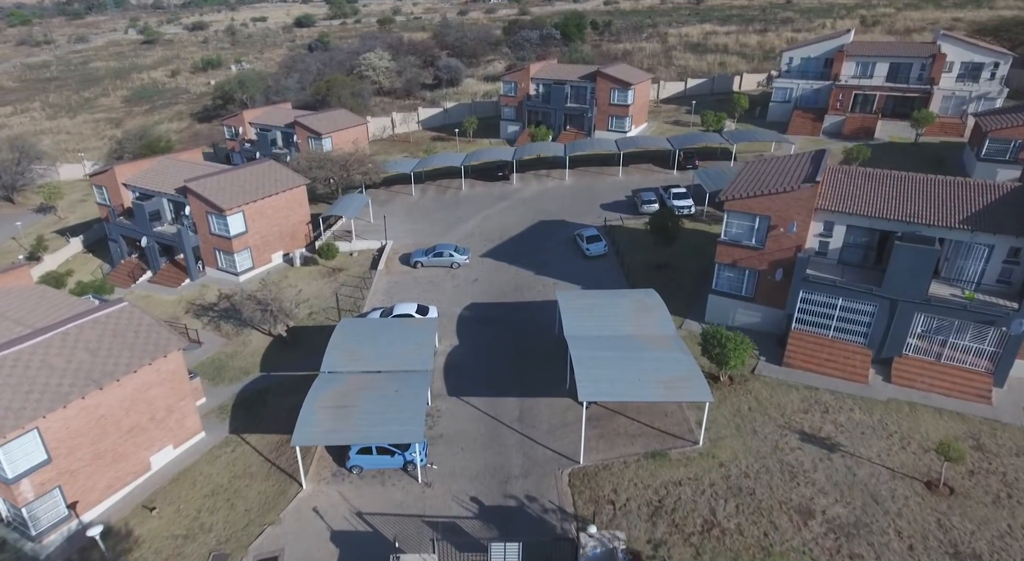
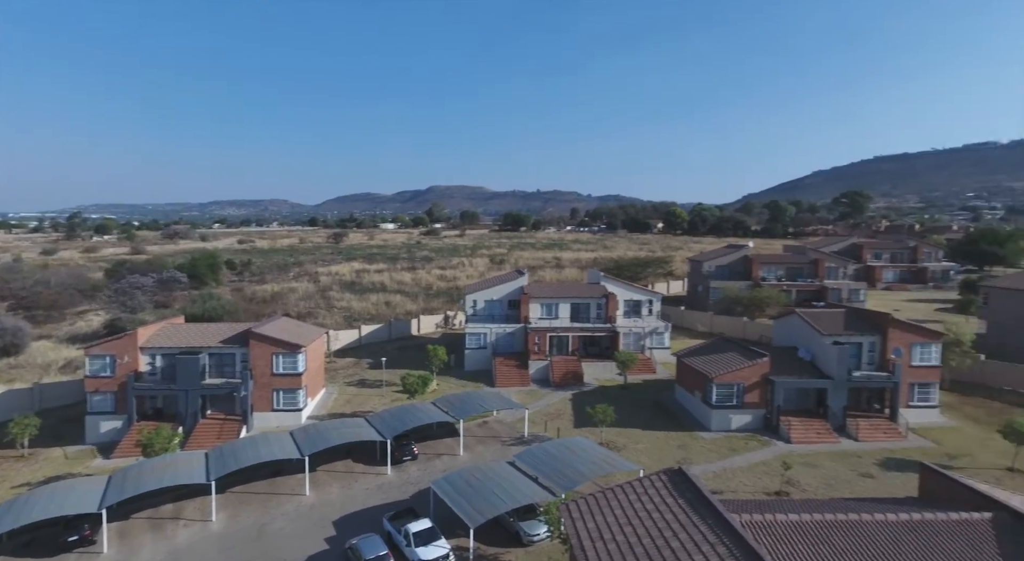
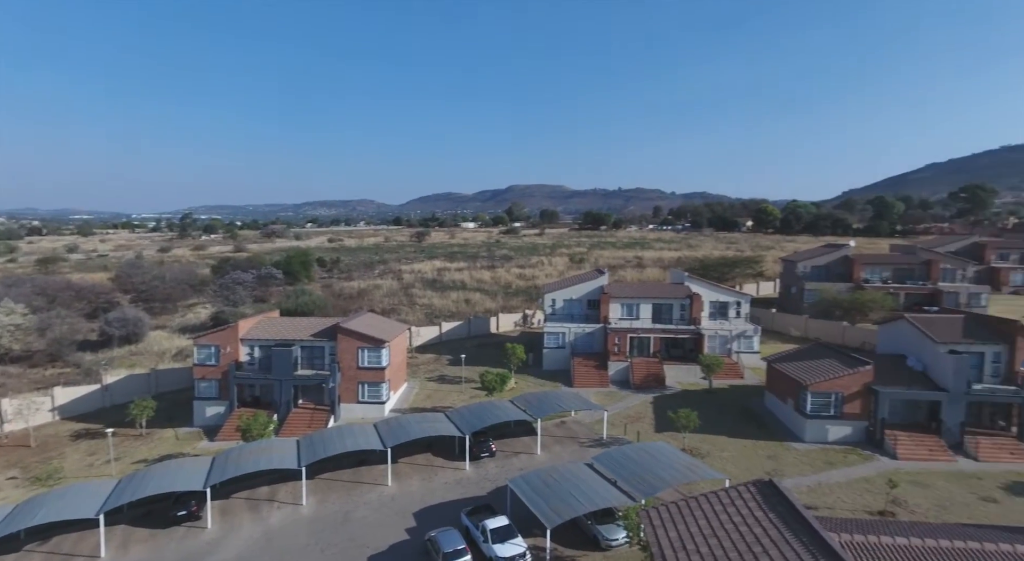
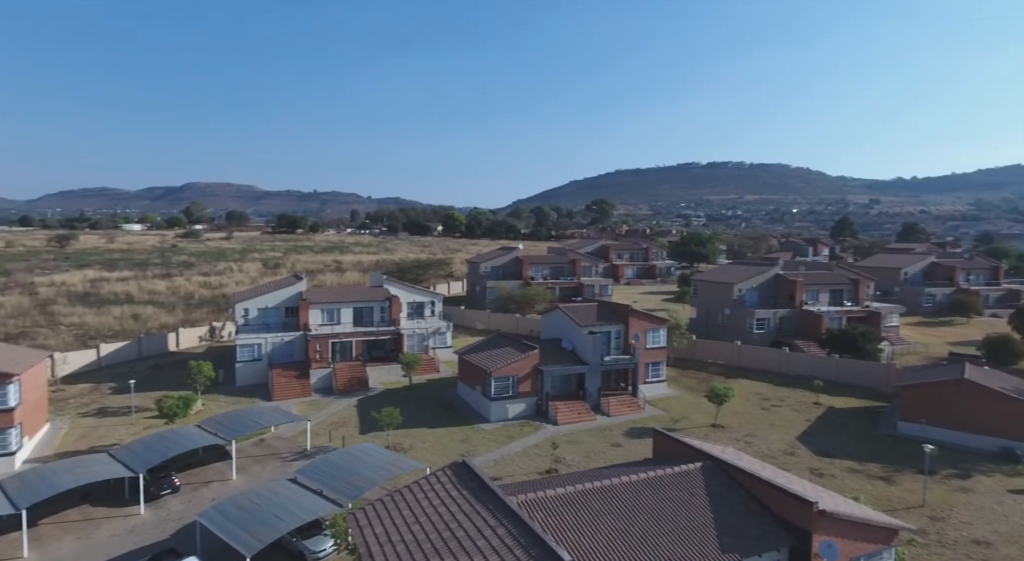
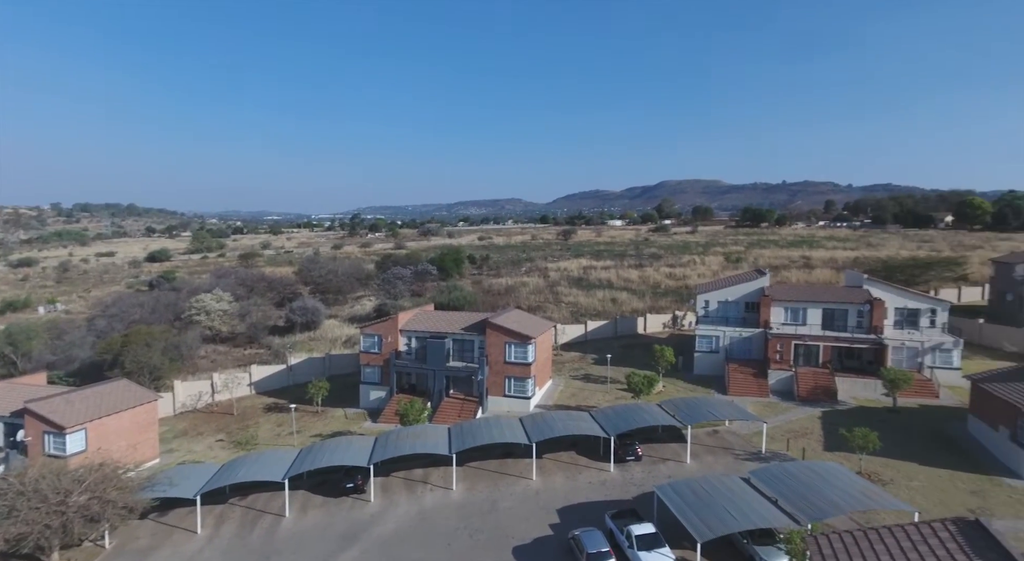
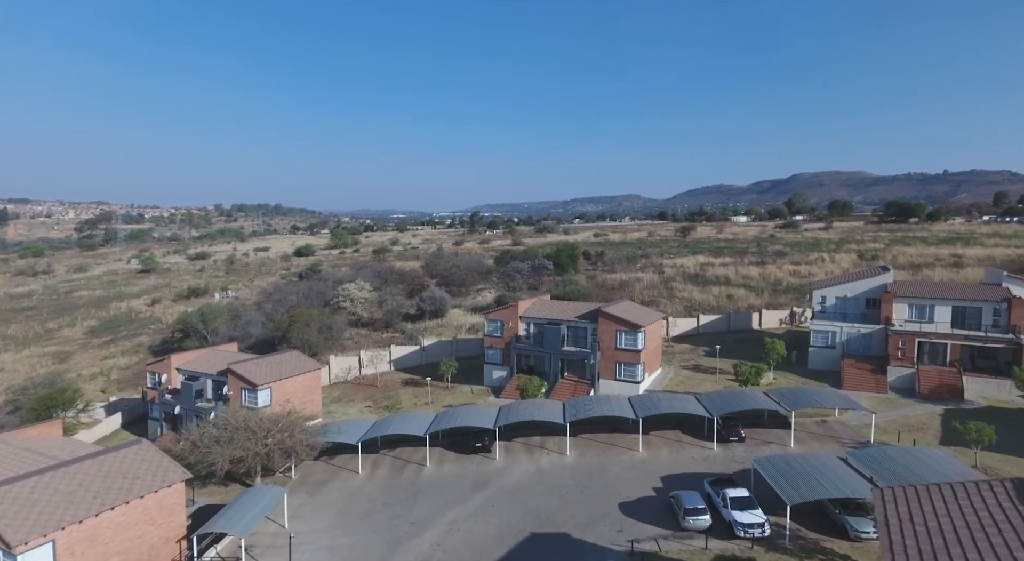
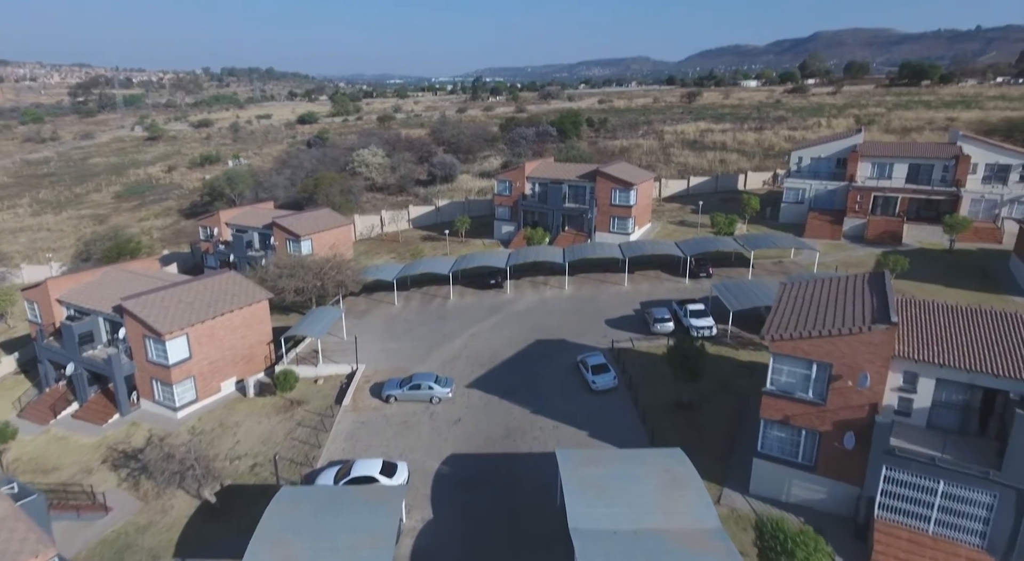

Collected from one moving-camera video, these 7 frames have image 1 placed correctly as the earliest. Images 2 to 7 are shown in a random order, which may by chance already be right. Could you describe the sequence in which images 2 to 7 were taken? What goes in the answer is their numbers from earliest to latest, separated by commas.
7, 6, 5, 3, 2, 4
